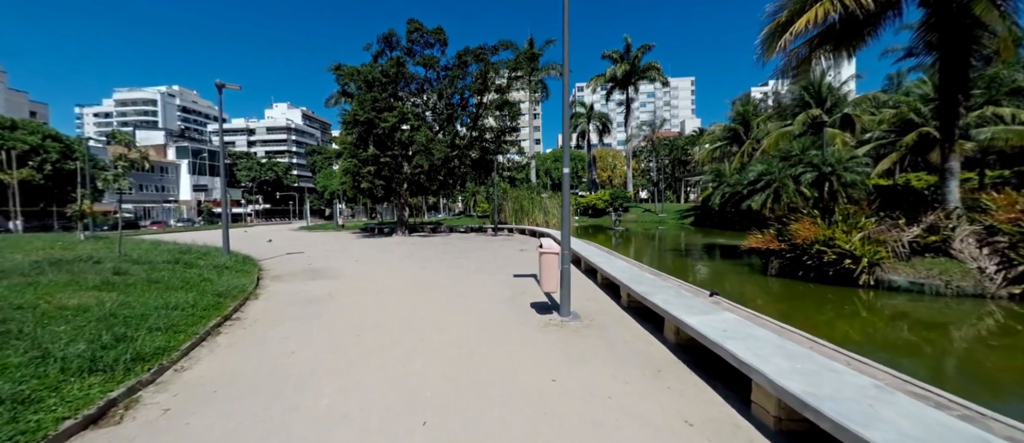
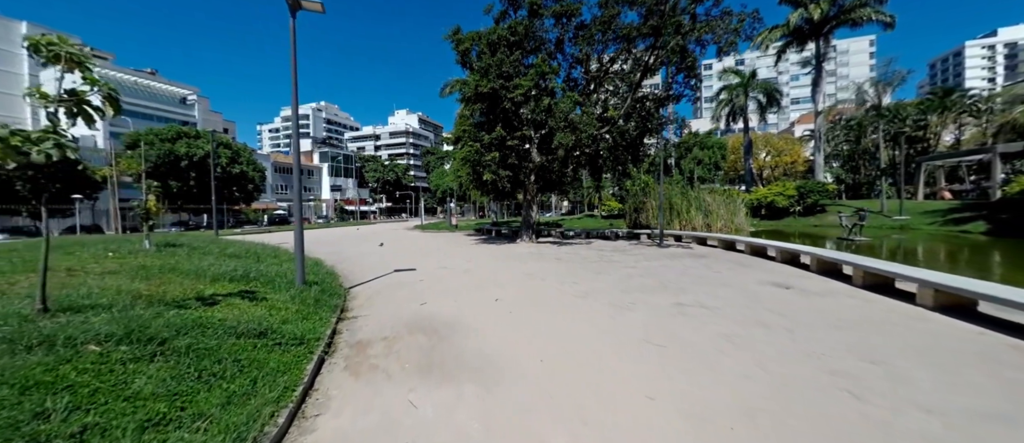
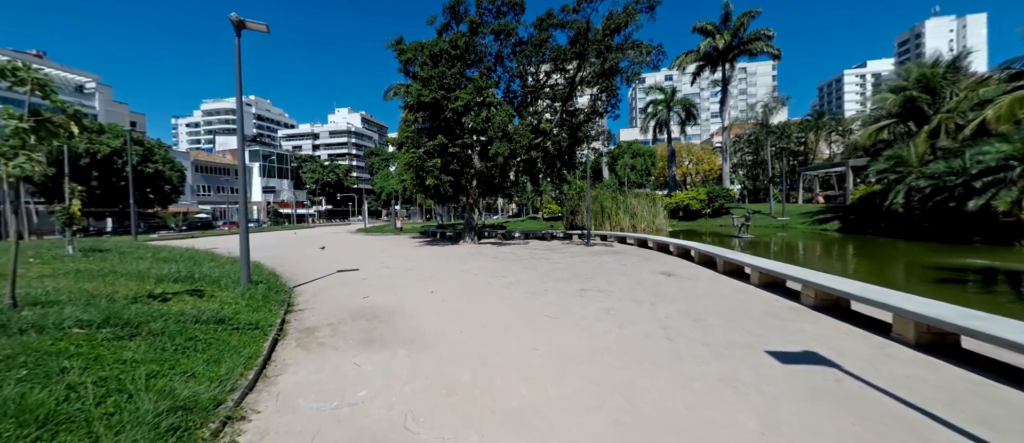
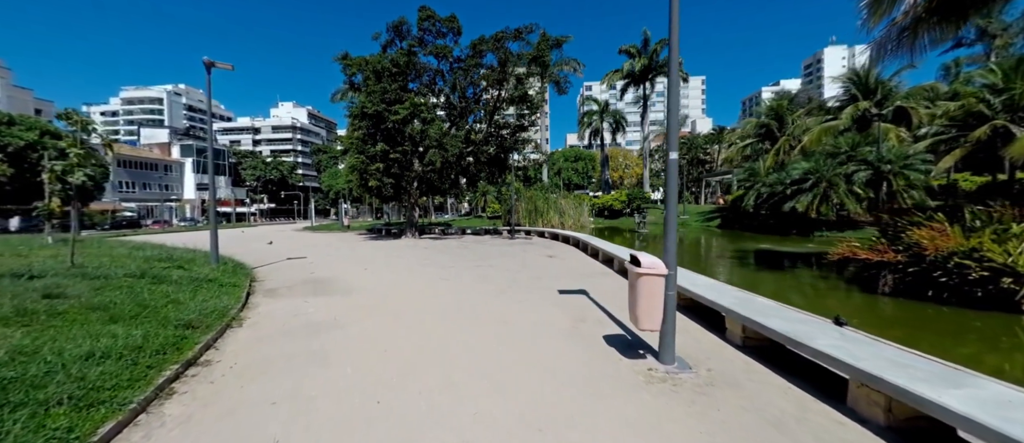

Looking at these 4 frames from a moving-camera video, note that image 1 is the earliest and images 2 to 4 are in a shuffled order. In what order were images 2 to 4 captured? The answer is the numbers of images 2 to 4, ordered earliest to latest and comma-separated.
4, 3, 2
